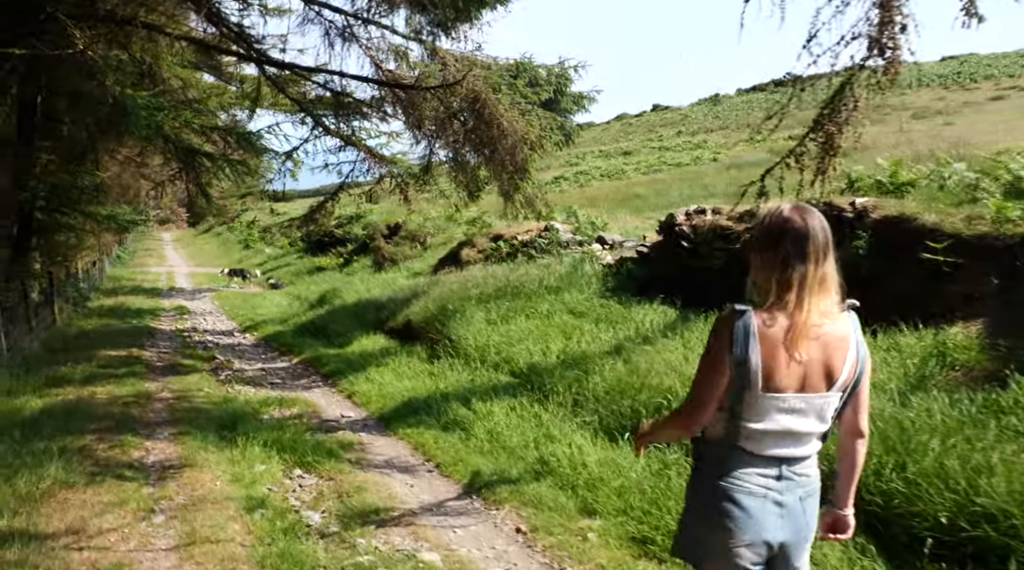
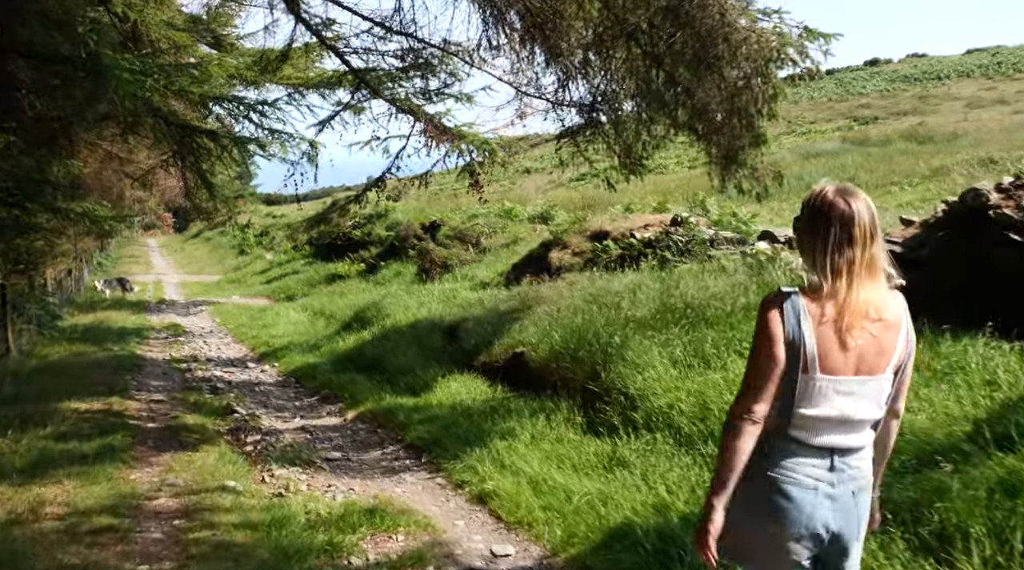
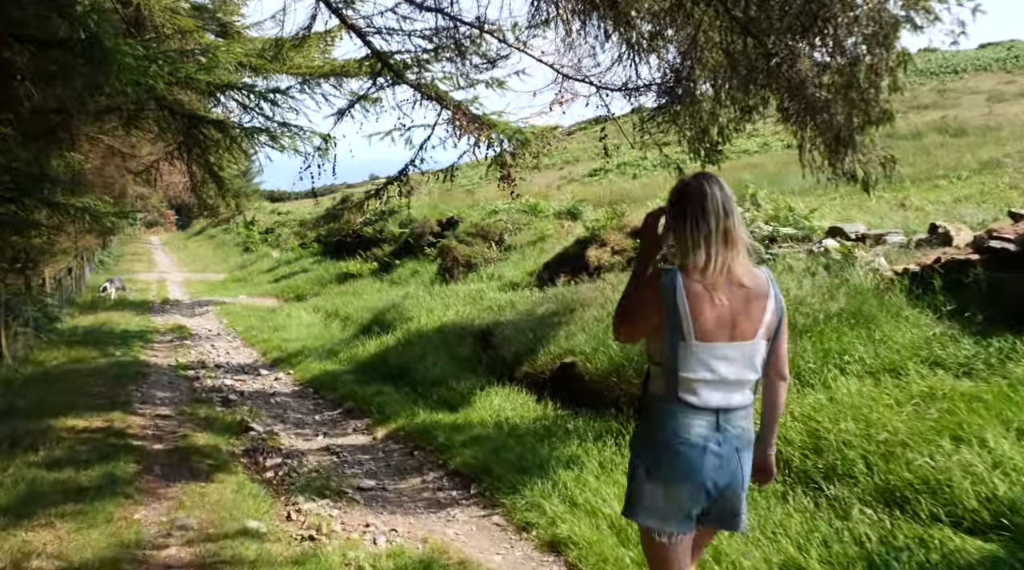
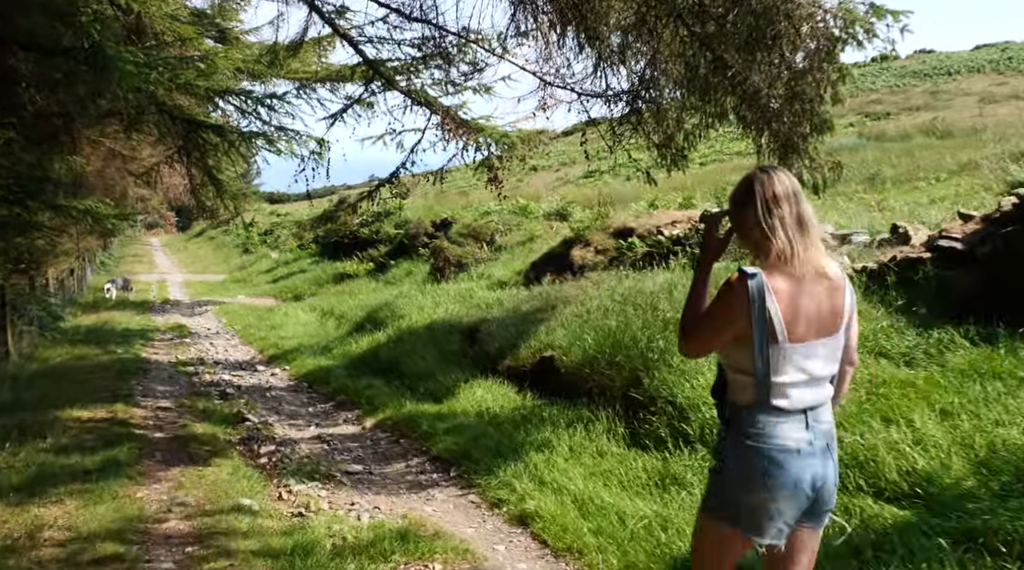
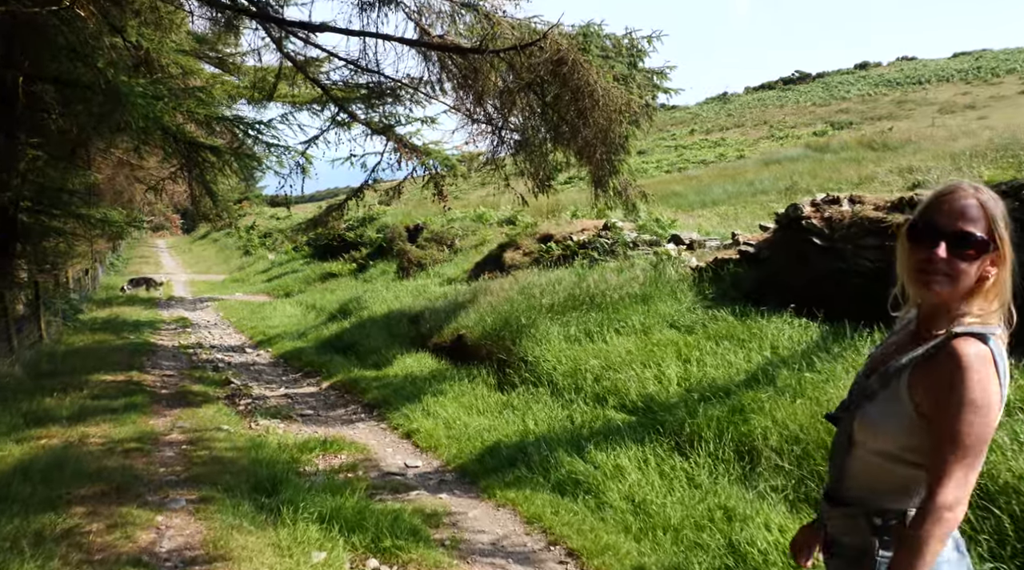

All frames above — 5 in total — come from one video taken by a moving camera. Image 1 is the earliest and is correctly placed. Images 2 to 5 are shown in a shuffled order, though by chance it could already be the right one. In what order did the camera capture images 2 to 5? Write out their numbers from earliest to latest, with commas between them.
5, 2, 4, 3
